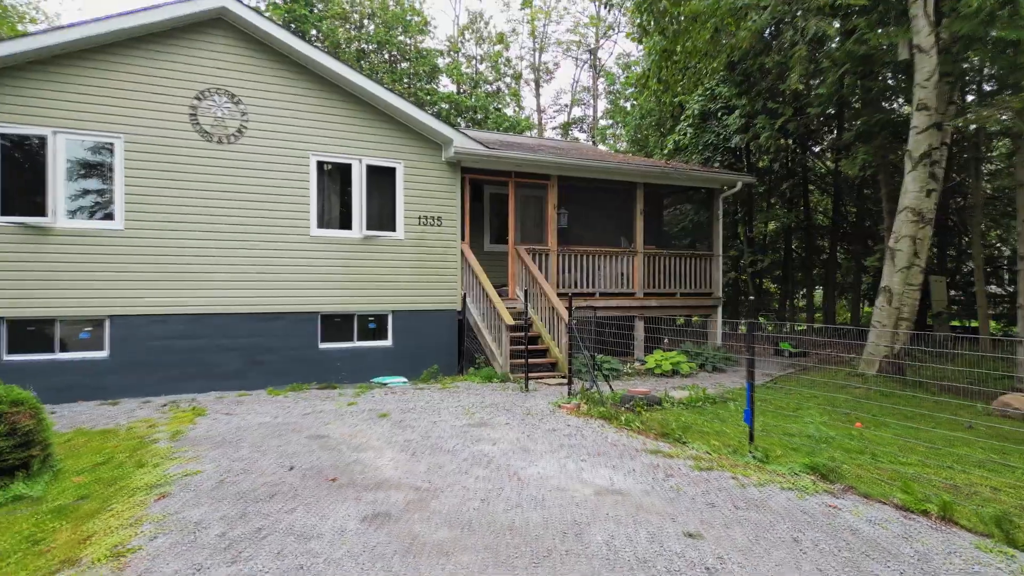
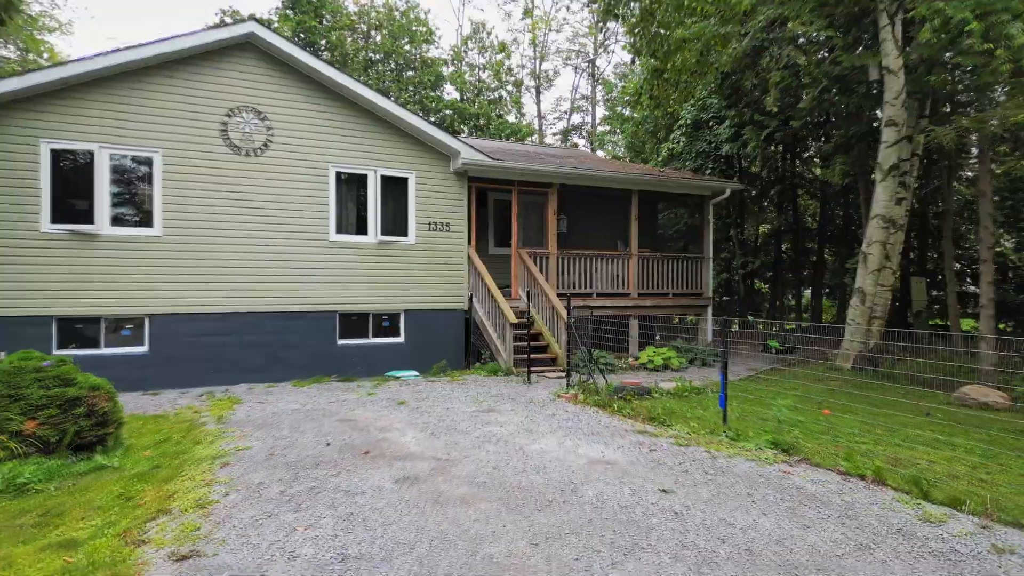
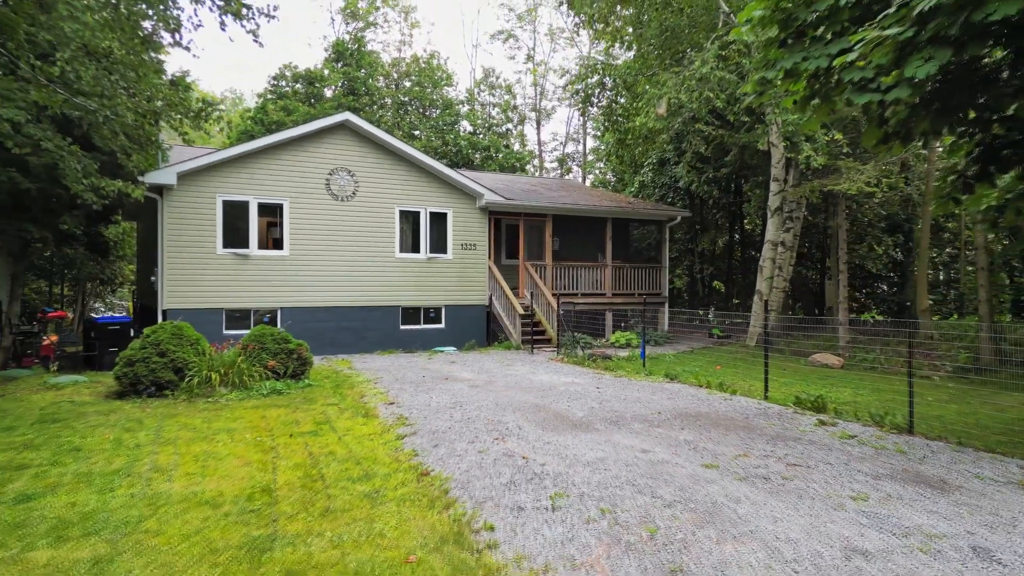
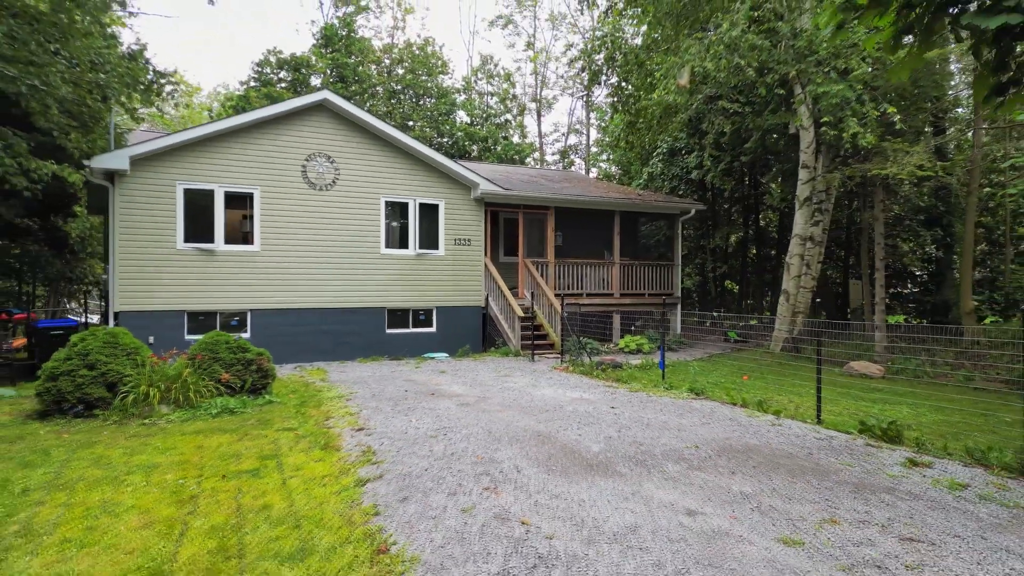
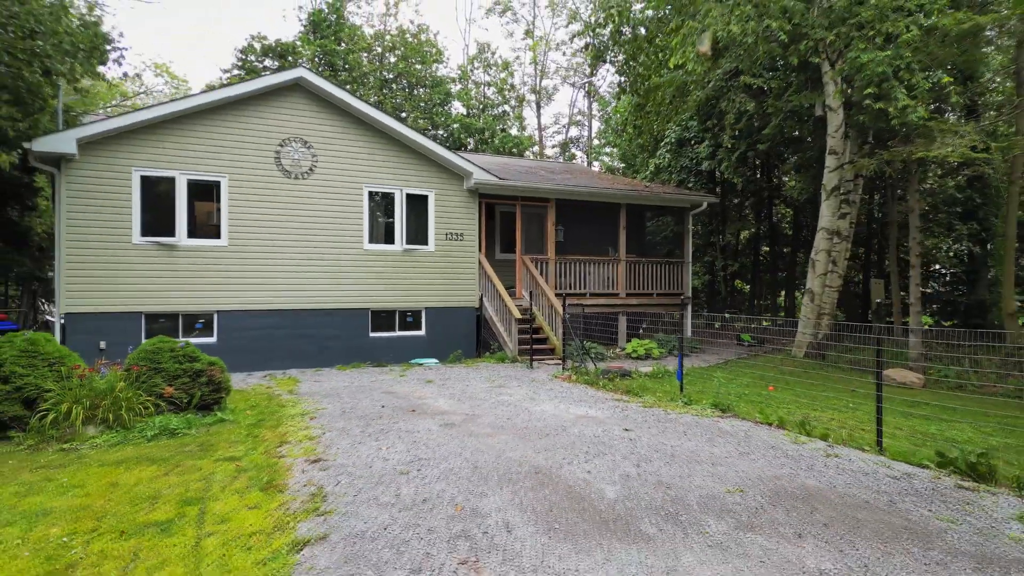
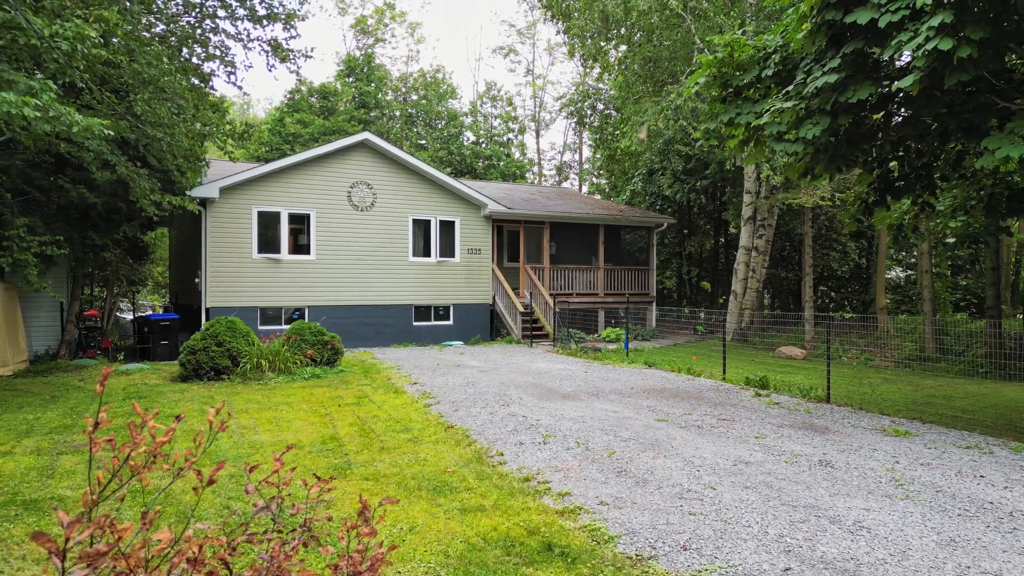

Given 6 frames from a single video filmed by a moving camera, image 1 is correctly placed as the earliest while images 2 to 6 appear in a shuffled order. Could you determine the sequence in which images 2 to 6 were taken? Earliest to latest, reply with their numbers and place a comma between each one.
2, 5, 4, 3, 6
